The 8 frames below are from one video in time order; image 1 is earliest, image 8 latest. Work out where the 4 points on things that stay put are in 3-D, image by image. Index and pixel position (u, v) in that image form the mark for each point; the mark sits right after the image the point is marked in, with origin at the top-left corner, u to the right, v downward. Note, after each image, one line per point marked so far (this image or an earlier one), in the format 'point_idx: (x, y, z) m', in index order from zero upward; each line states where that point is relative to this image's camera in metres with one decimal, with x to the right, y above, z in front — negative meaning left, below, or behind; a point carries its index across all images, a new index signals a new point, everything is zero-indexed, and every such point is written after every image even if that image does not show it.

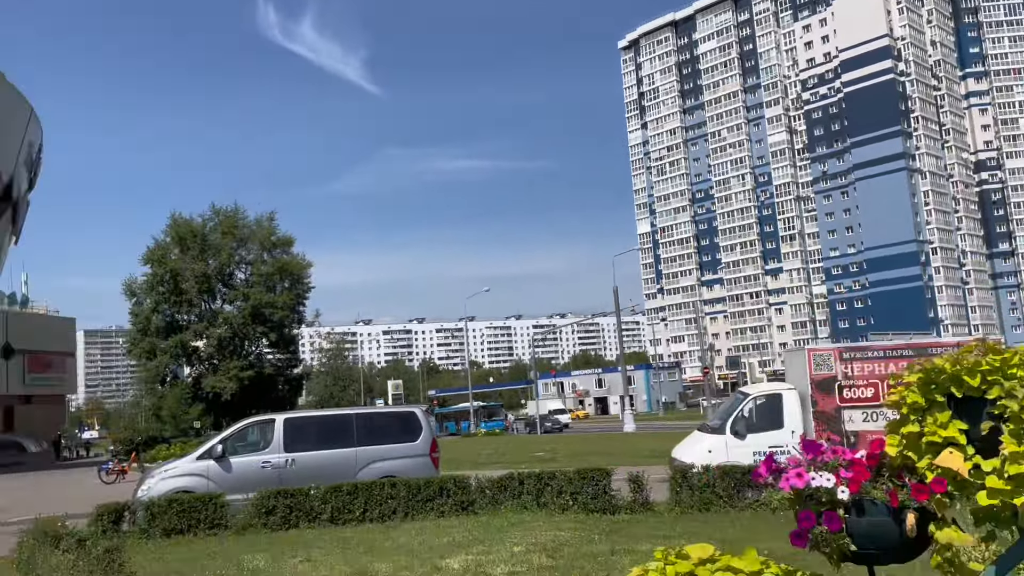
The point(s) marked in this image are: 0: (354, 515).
0: (-2.1, -3.0, +10.9) m
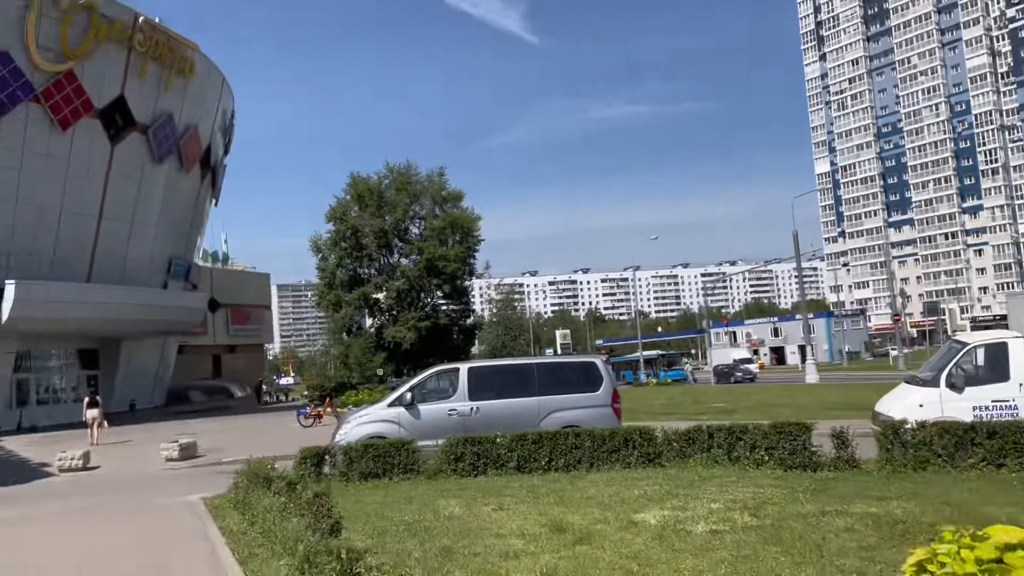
0: (+0.4, -2.3, +10.9) m
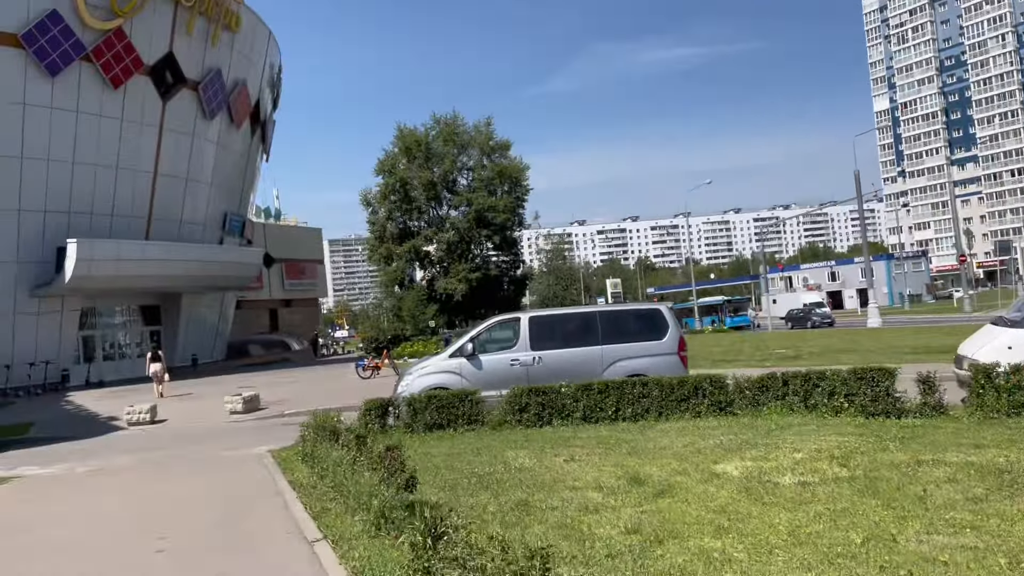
0: (+1.2, -1.6, +10.6) m
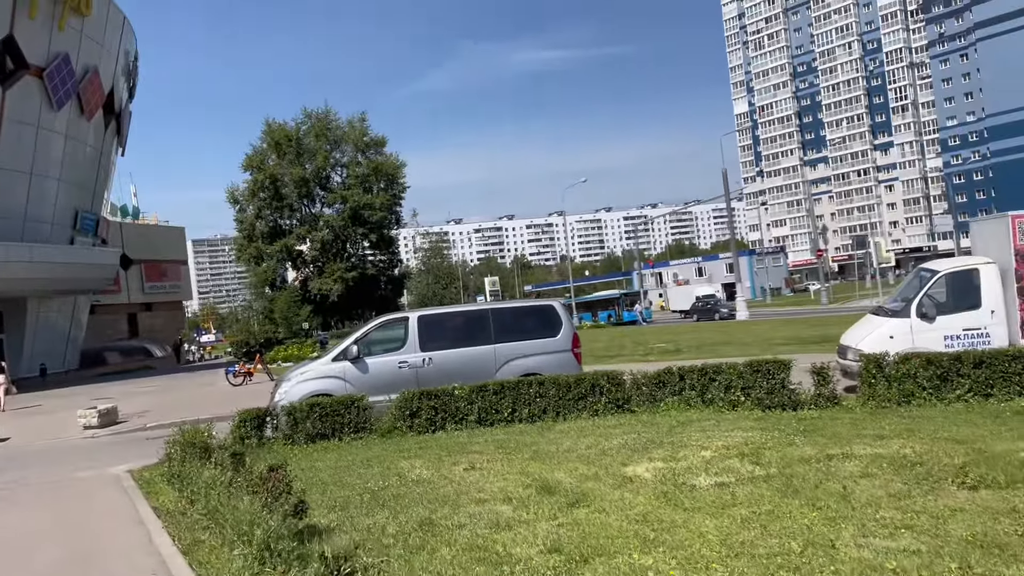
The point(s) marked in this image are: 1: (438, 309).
0: (-0.1, -1.6, +10.1) m
1: (-1.1, -0.3, +11.9) m
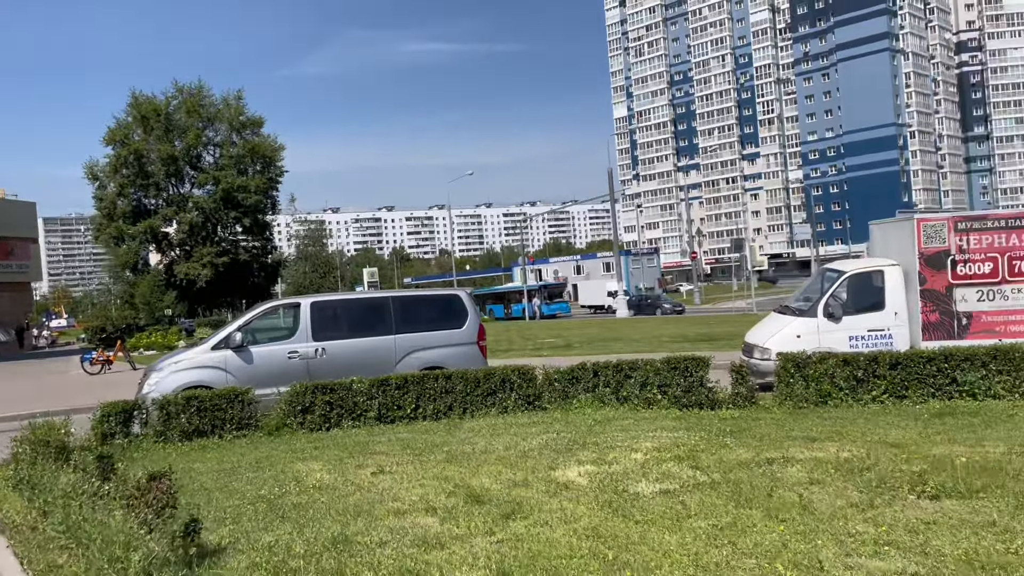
0: (-1.2, -1.4, +9.4) m
1: (-2.4, -0.1, +10.9) m
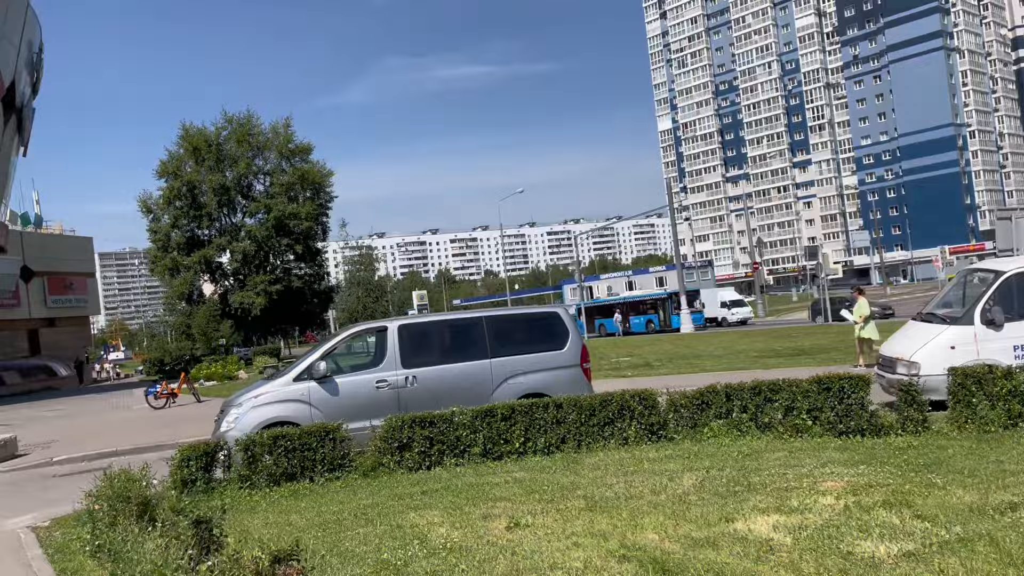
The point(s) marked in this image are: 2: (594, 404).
0: (0.0, -1.6, +8.3) m
1: (-1.1, -0.3, +9.9) m
2: (+0.9, -1.2, +8.4) m
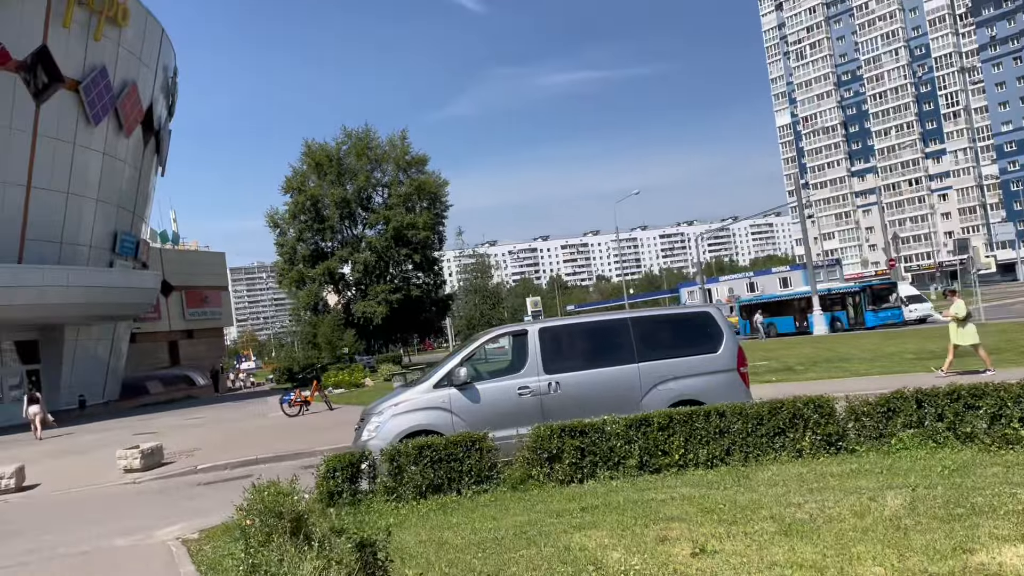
0: (+1.5, -1.6, +7.6) m
1: (+0.6, -0.4, +9.4) m
2: (+2.3, -1.1, +7.6) m
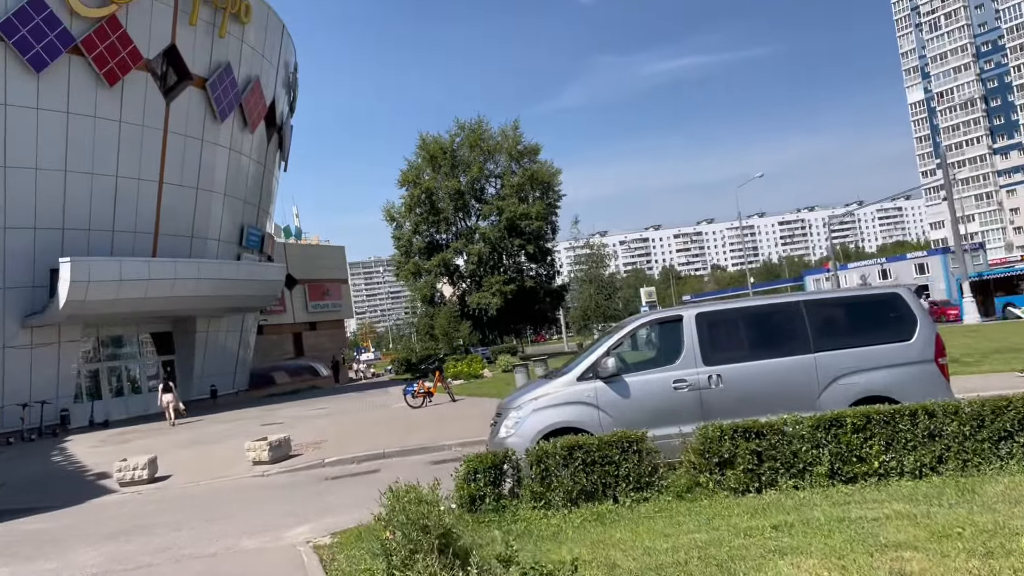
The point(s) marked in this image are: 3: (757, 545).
0: (+2.8, -1.4, +6.4) m
1: (+2.1, -0.2, +8.3) m
2: (+3.6, -0.9, +6.3) m
3: (+1.3, -1.6, +4.9) m
